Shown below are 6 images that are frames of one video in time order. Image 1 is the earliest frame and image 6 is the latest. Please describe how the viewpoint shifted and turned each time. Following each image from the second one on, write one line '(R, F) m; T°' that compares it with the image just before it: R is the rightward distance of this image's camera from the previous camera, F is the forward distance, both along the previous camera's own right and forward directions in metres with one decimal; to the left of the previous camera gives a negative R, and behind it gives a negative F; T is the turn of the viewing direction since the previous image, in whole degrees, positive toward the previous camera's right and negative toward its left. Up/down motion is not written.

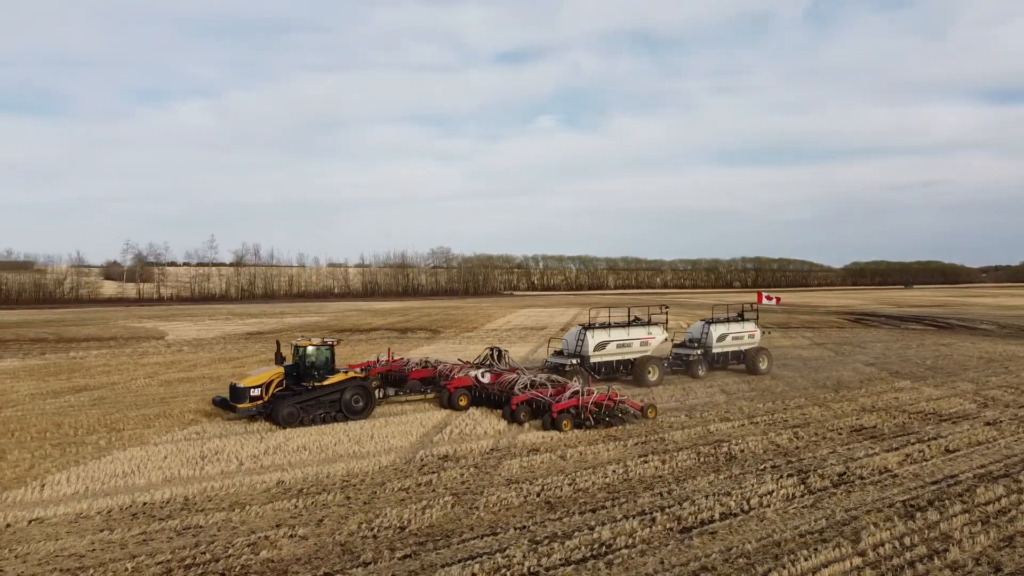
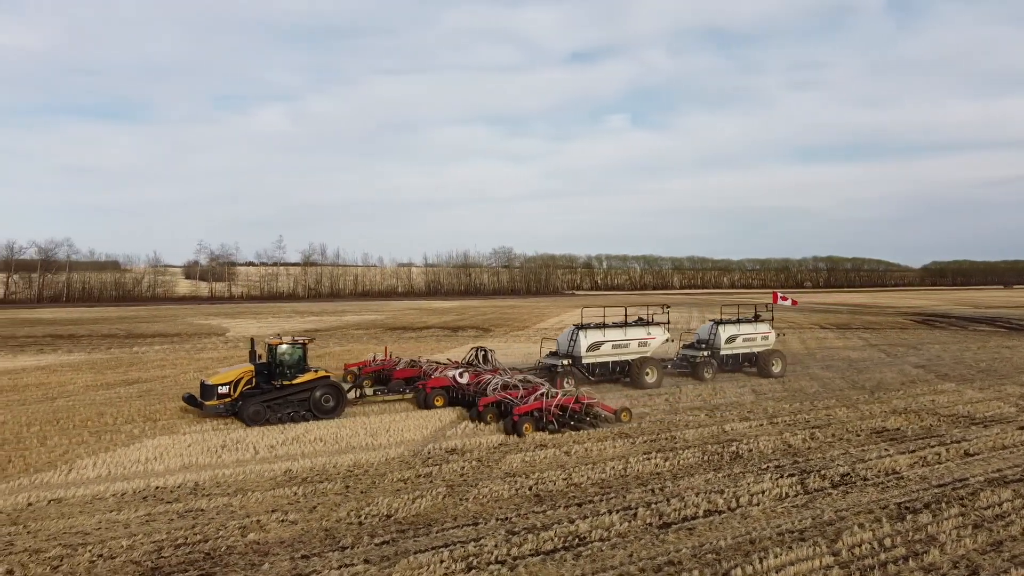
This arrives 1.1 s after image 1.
(+0.9, -0.2) m; -5°
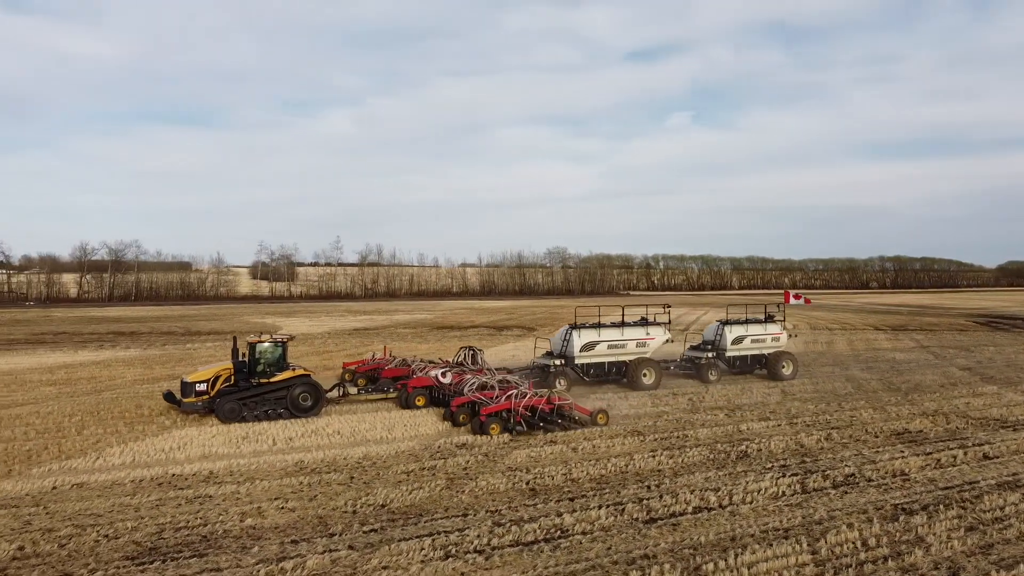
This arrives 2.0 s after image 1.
(+0.8, -0.2) m; -4°
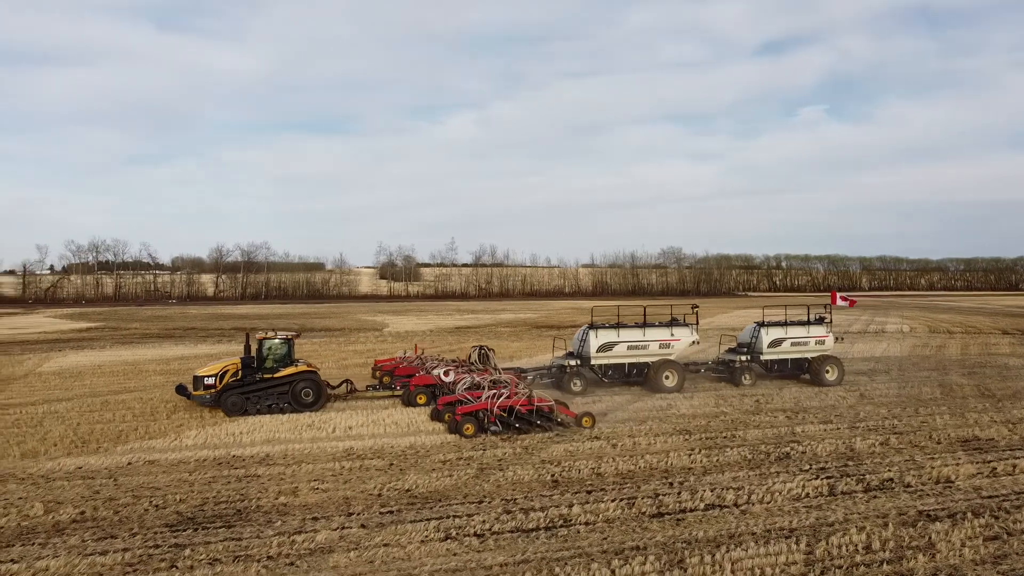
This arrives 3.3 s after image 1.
(+1.2, -0.2) m; -9°
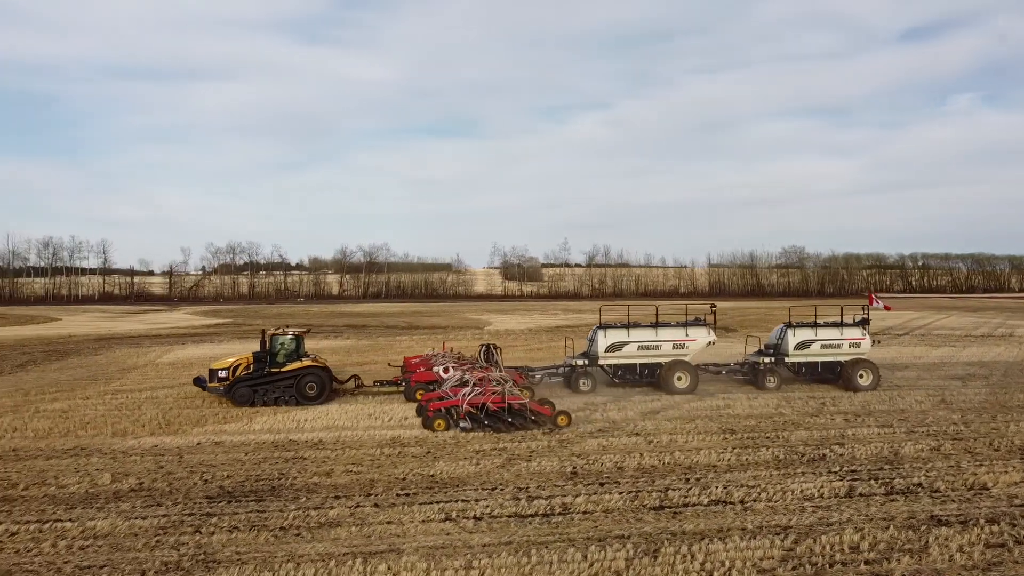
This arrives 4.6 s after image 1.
(+1.3, -0.3) m; -9°
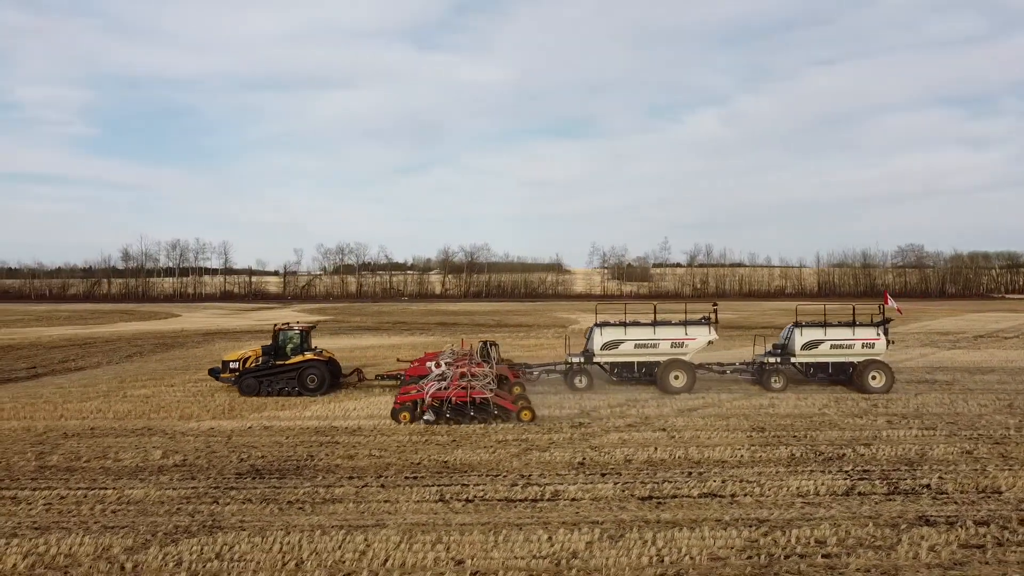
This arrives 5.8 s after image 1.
(+1.3, -0.4) m; -8°
